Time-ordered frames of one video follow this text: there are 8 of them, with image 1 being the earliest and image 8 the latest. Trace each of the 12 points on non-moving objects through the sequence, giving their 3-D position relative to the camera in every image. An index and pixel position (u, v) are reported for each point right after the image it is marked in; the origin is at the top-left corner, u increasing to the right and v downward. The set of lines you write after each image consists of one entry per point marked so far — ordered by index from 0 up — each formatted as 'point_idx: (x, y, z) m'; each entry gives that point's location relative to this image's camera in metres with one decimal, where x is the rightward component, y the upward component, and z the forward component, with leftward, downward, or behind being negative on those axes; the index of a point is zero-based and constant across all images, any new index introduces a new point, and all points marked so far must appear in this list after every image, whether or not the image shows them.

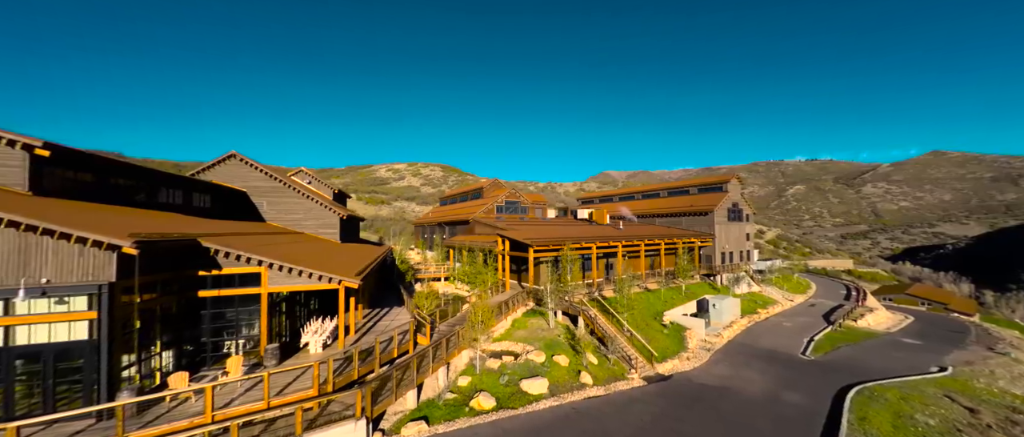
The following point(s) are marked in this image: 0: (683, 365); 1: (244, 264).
0: (+7.8, -6.8, +16.9) m
1: (-7.8, -1.4, +10.7) m
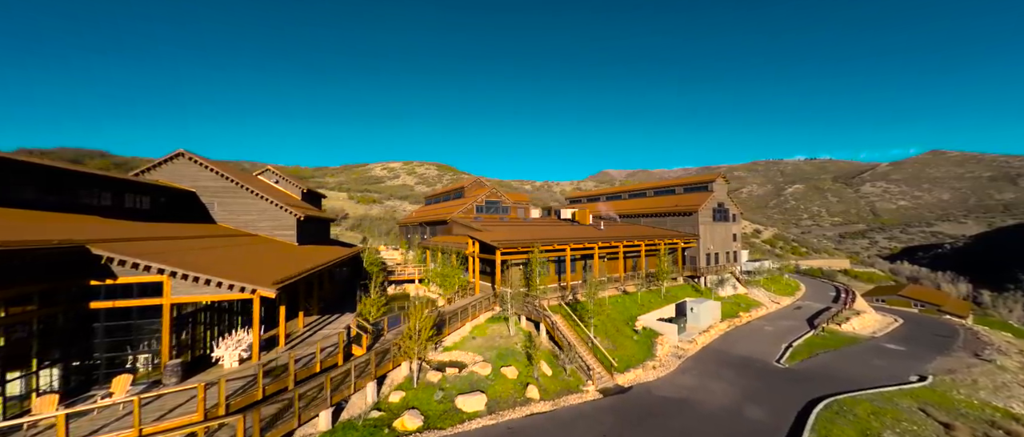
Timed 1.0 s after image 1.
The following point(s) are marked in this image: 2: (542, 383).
0: (+5.8, -6.9, +16.0) m
1: (-9.8, -1.4, +9.8) m
2: (+1.1, -6.1, +13.5) m
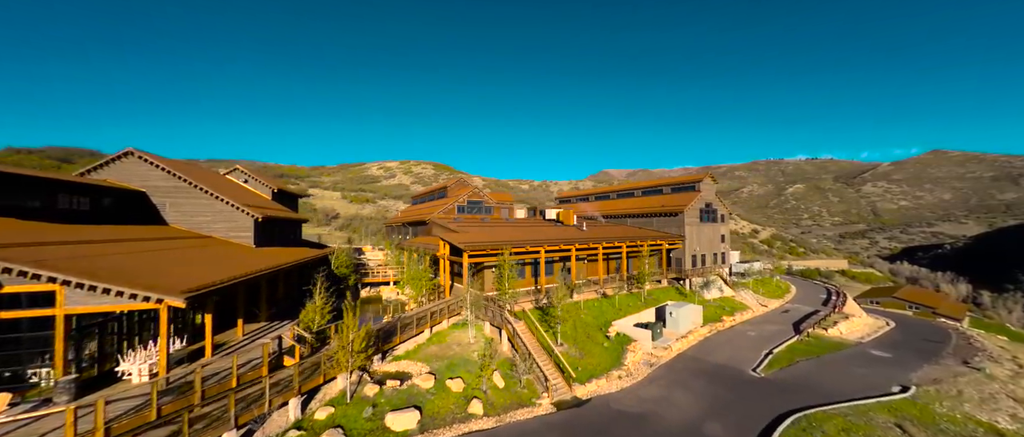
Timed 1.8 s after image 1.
0: (+4.0, -6.9, +15.2) m
1: (-11.7, -1.5, +8.9) m
2: (-0.7, -6.1, +12.7) m
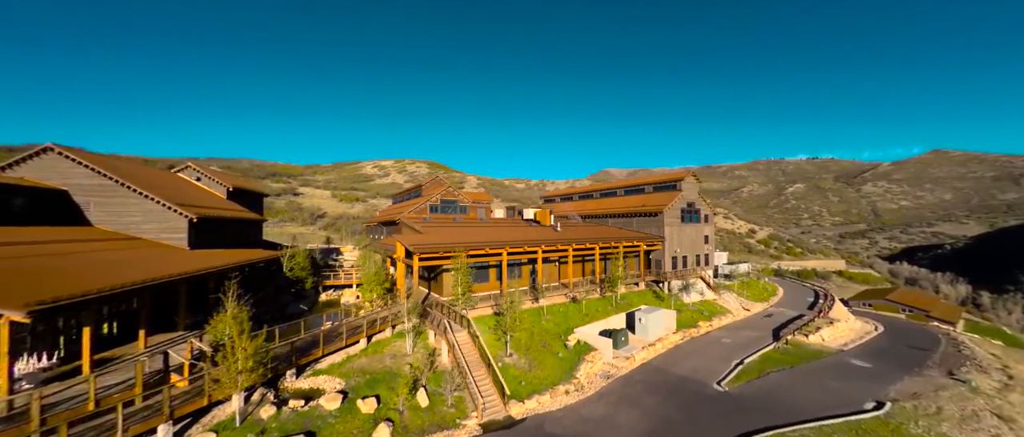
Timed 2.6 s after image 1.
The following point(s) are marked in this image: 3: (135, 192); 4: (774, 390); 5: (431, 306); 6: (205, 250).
0: (+1.5, -7.0, +13.9) m
1: (-14.1, -1.5, +7.7) m
2: (-3.2, -6.2, +11.4) m
3: (-18.6, +1.3, +18.1) m
4: (+11.9, -7.7, +16.5) m
5: (-4.4, -4.7, +19.9) m
6: (-16.3, -1.7, +19.5) m
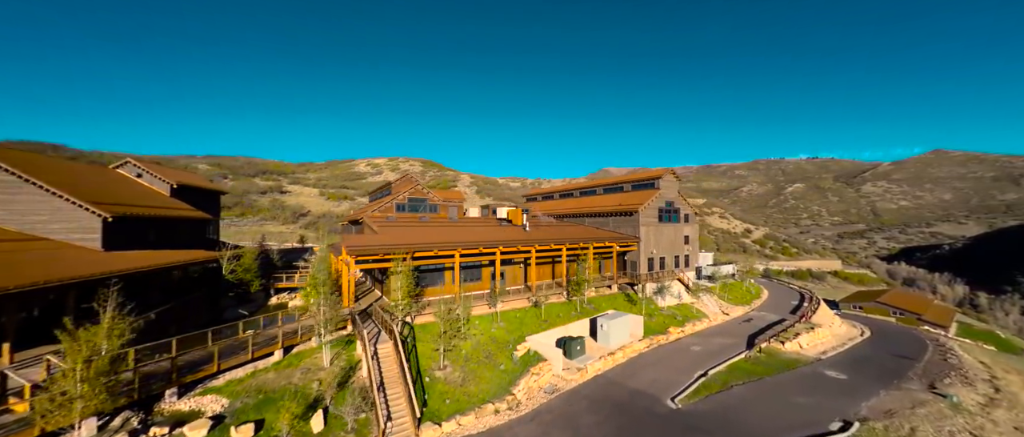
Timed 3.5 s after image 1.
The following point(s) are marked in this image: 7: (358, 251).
0: (-1.2, -7.0, +12.4) m
1: (-16.8, -1.5, +6.2) m
2: (-5.9, -6.2, +9.9) m
3: (-21.3, +1.4, +16.6) m
4: (+9.2, -7.7, +15.1) m
5: (-7.1, -4.7, +18.4) m
6: (-19.0, -1.6, +18.1) m
7: (-7.9, -1.6, +19.1) m
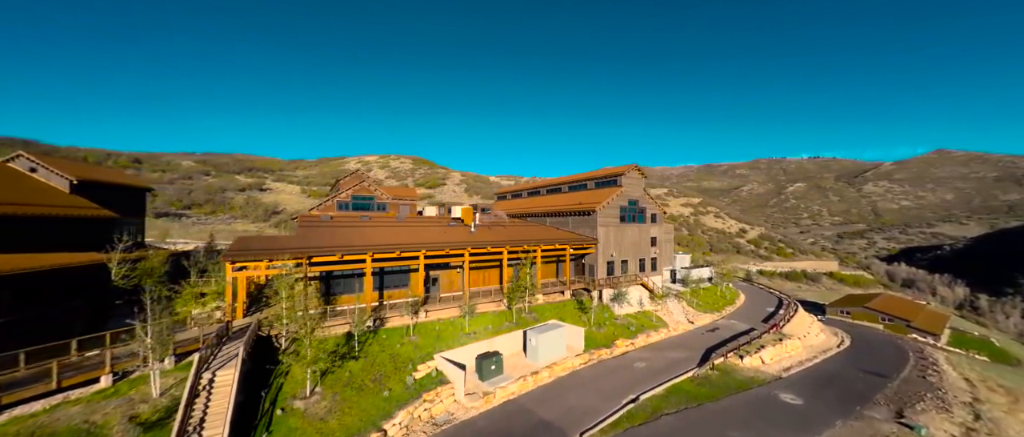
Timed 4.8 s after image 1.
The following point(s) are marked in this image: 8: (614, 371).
0: (-5.4, -7.0, +10.0) m
1: (-21.1, -1.5, +3.8) m
2: (-10.2, -6.2, +7.5) m
3: (-25.5, +1.5, +14.2) m
4: (+4.9, -7.8, +12.7) m
5: (-11.3, -4.7, +16.1) m
6: (-23.2, -1.6, +15.7) m
7: (-12.0, -1.6, +16.8) m
8: (+5.4, -7.8, +18.8) m
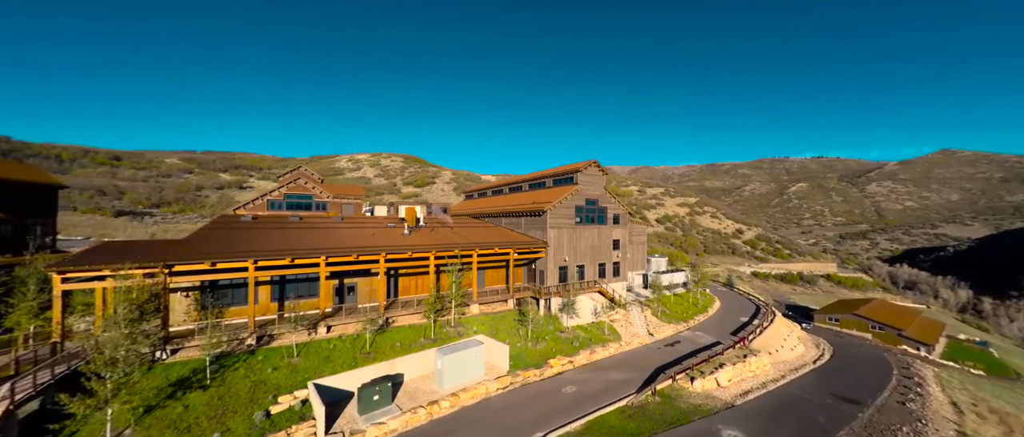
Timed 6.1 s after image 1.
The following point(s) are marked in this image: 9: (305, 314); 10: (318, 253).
0: (-9.7, -7.1, +7.4) m
1: (-25.3, -1.5, +1.3) m
2: (-14.4, -6.2, +5.0) m
3: (-29.7, +1.5, +11.8) m
4: (+0.7, -7.9, +10.0) m
5: (-15.5, -4.7, +13.5) m
6: (-27.4, -1.6, +13.2) m
7: (-16.2, -1.6, +14.2) m
8: (+1.2, -7.9, +16.2) m
9: (-10.0, -4.6, +17.8) m
10: (-9.3, -1.7, +18.1) m
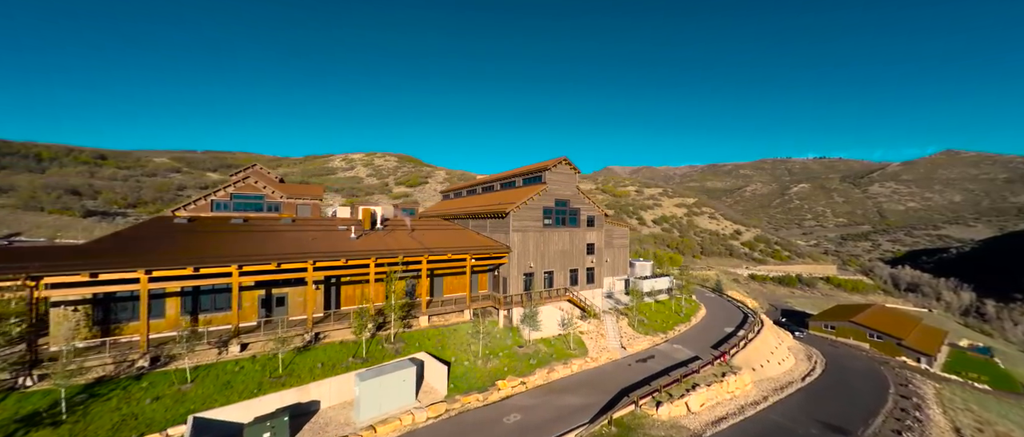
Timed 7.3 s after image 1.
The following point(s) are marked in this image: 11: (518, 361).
0: (-12.3, -7.2, +5.3) m
1: (-28.0, -1.6, -0.7) m
2: (-17.1, -6.3, +2.9) m
3: (-32.3, +1.4, +9.7) m
4: (-1.9, -8.0, +7.8) m
5: (-18.1, -4.8, +11.4) m
6: (-30.0, -1.7, +11.2) m
7: (-18.9, -1.7, +12.1) m
8: (-1.5, -8.1, +14.0) m
9: (-12.6, -4.7, +15.7) m
10: (-11.9, -1.8, +16.0) m
11: (+0.4, -7.5, +19.4) m
